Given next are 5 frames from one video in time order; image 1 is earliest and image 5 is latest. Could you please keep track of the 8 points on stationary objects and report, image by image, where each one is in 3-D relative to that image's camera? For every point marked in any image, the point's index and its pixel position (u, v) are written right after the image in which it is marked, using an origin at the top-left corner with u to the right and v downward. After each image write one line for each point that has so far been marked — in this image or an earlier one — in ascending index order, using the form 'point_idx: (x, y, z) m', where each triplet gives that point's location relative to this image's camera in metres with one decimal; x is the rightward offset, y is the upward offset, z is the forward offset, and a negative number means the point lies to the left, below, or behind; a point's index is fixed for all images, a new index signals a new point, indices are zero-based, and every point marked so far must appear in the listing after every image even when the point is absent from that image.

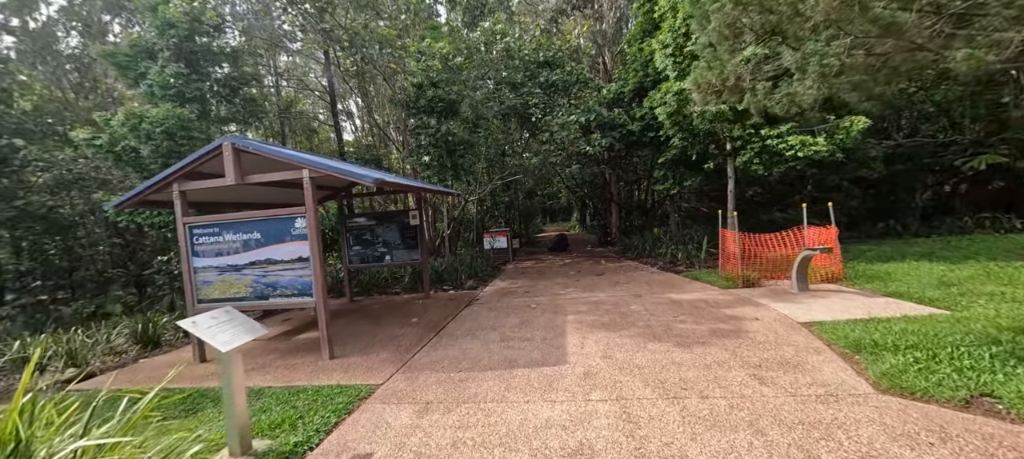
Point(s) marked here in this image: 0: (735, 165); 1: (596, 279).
0: (+4.6, +1.3, +8.3) m
1: (+1.7, -1.0, +8.4) m
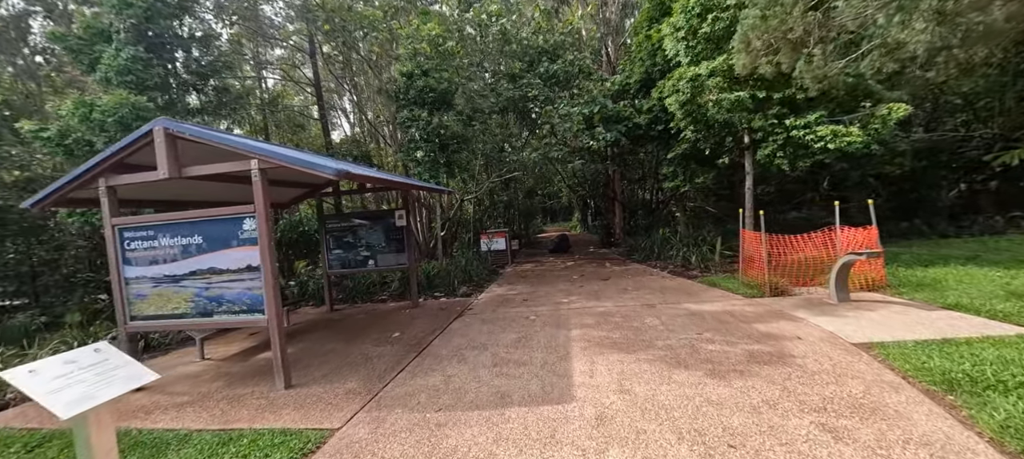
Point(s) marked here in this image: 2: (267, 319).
0: (+4.6, +1.3, +7.5) m
1: (+1.7, -1.1, +7.6) m
2: (-2.2, -0.8, +3.6) m
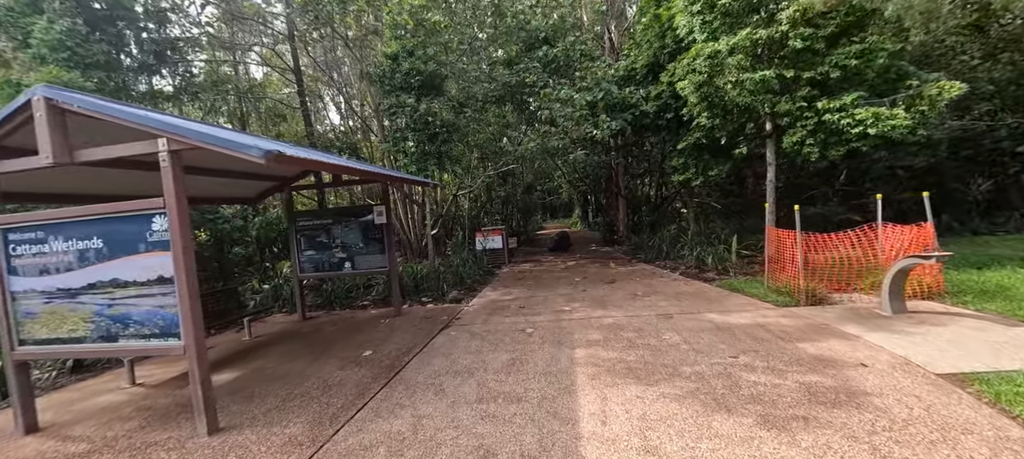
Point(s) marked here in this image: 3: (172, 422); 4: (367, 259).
0: (+4.5, +1.4, +6.7) m
1: (+1.6, -1.0, +6.8) m
2: (-2.3, -0.8, +2.8) m
3: (-2.6, -1.5, +3.1) m
4: (-2.2, -0.5, +6.2) m
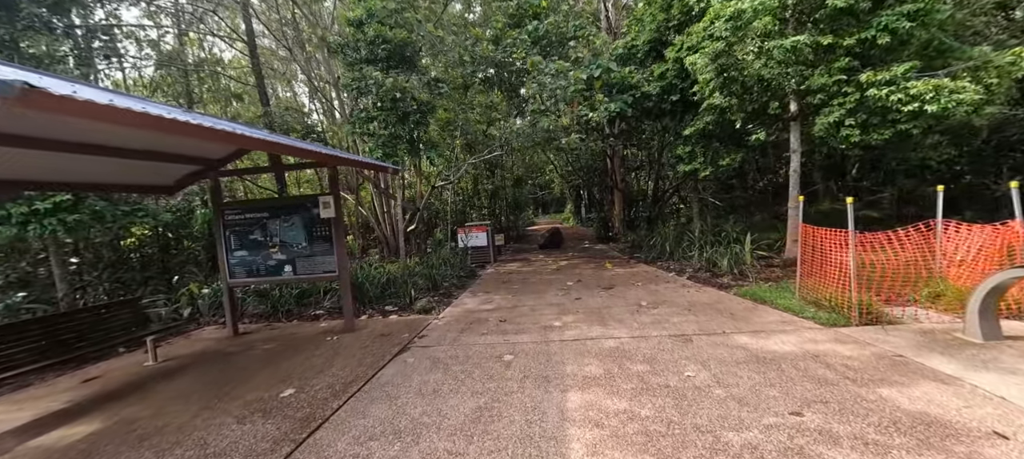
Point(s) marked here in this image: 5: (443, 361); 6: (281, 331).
0: (+4.2, +1.4, +5.6) m
1: (+1.3, -1.0, +5.7) m
2: (-2.5, -0.8, +1.6) m
3: (-2.9, -1.4, +2.0) m
4: (-2.5, -0.4, +5.0) m
5: (-0.7, -1.2, +3.8) m
6: (-3.1, -1.3, +5.4) m
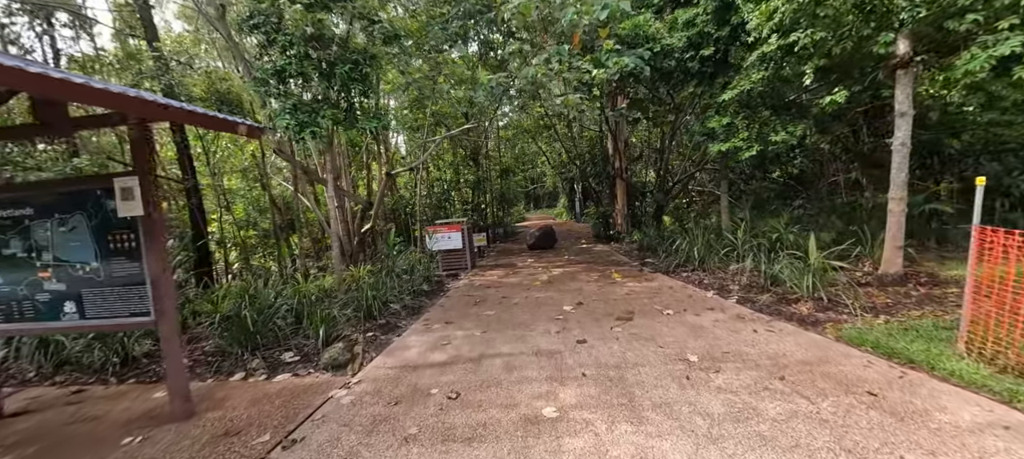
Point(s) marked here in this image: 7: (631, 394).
0: (+3.9, +1.4, +3.5) m
1: (+1.0, -1.0, +3.6) m
2: (-2.7, -0.9, -0.6) m
3: (-3.1, -1.5, -0.2) m
4: (-2.8, -0.5, +2.8) m
5: (-0.9, -1.3, +1.6) m
6: (-3.4, -1.4, +3.2) m
7: (+0.8, -1.1, +2.7) m
